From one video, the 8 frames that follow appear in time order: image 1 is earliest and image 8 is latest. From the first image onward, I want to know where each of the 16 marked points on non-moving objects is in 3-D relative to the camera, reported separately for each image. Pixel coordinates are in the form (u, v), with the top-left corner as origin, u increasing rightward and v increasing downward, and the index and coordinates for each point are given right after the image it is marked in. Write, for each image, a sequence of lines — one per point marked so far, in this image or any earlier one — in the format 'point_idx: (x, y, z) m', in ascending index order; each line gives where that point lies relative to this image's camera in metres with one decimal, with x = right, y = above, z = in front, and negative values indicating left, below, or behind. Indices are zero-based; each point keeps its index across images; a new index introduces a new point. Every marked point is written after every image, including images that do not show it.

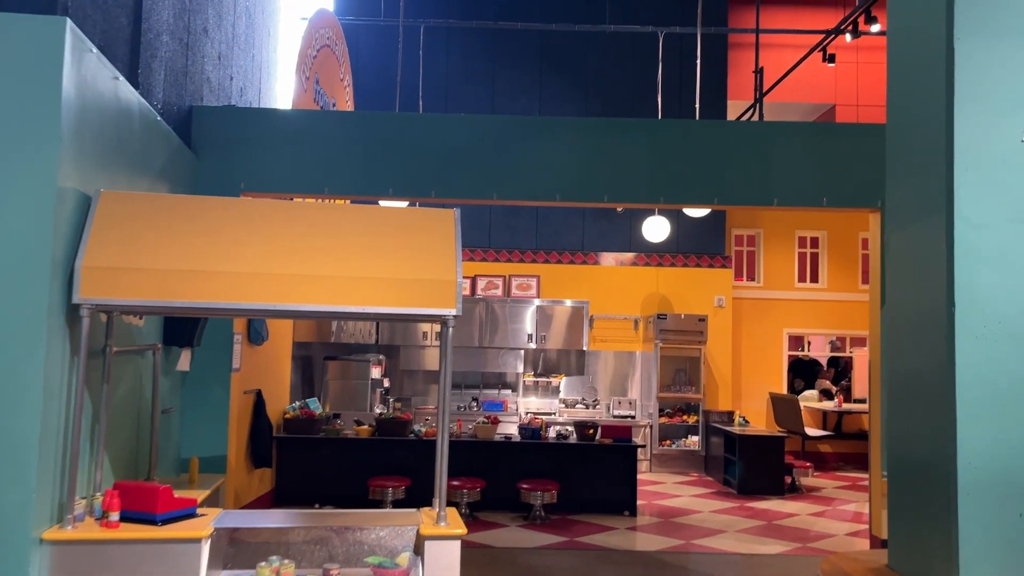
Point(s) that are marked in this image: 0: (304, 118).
0: (-1.6, +1.3, +6.4) m
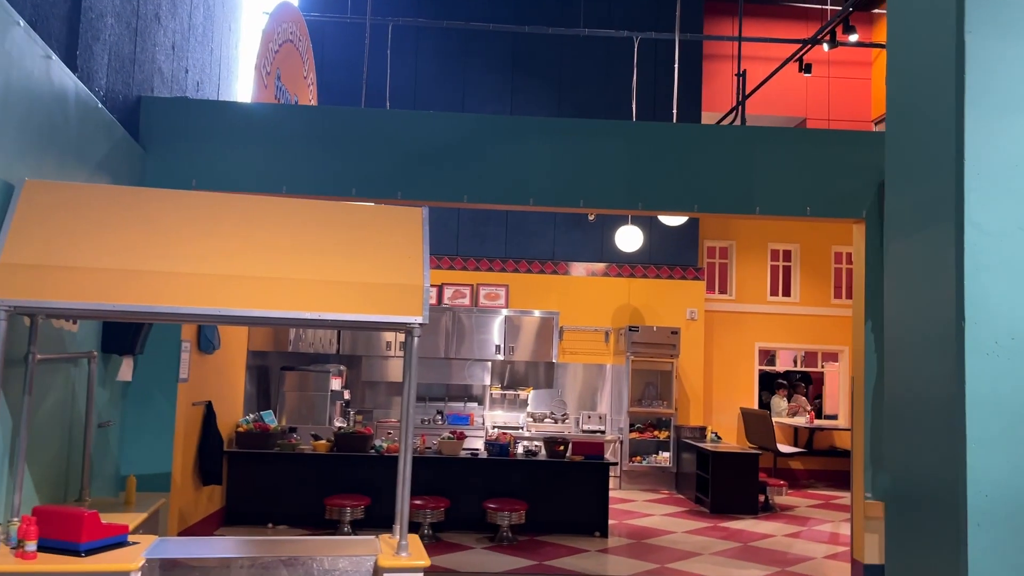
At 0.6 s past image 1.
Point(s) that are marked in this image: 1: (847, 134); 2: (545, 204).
0: (-1.8, +1.3, +6.0) m
1: (+2.5, +1.1, +6.1) m
2: (+0.2, +0.6, +6.1) m
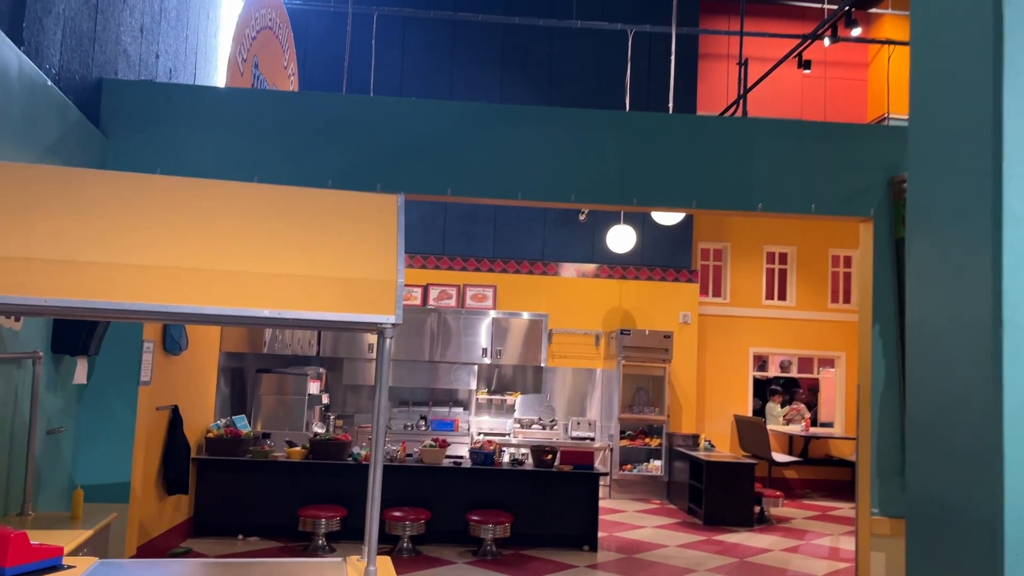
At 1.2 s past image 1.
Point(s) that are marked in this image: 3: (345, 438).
0: (-1.9, +1.3, +5.6) m
1: (+2.4, +1.1, +5.8) m
2: (+0.1, +0.6, +5.7) m
3: (-1.4, -1.3, +7.0) m
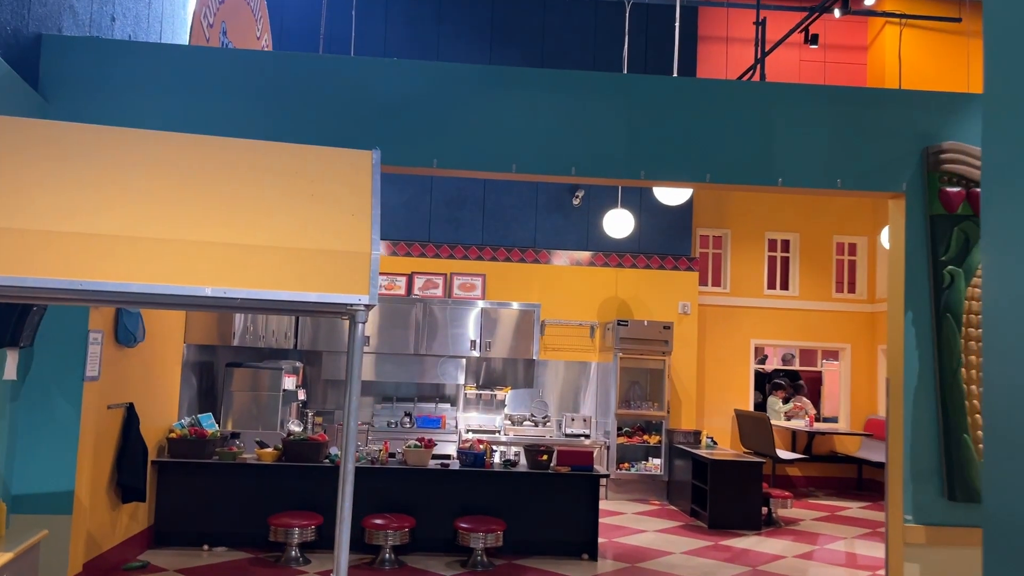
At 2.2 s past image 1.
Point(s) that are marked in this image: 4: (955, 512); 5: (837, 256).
0: (-1.9, +1.4, +5.0) m
1: (+2.3, +1.2, +5.2) m
2: (+0.1, +0.7, +5.1) m
3: (-1.5, -1.1, +6.4) m
4: (+2.7, -1.4, +5.0) m
5: (+4.4, +0.4, +11.2) m
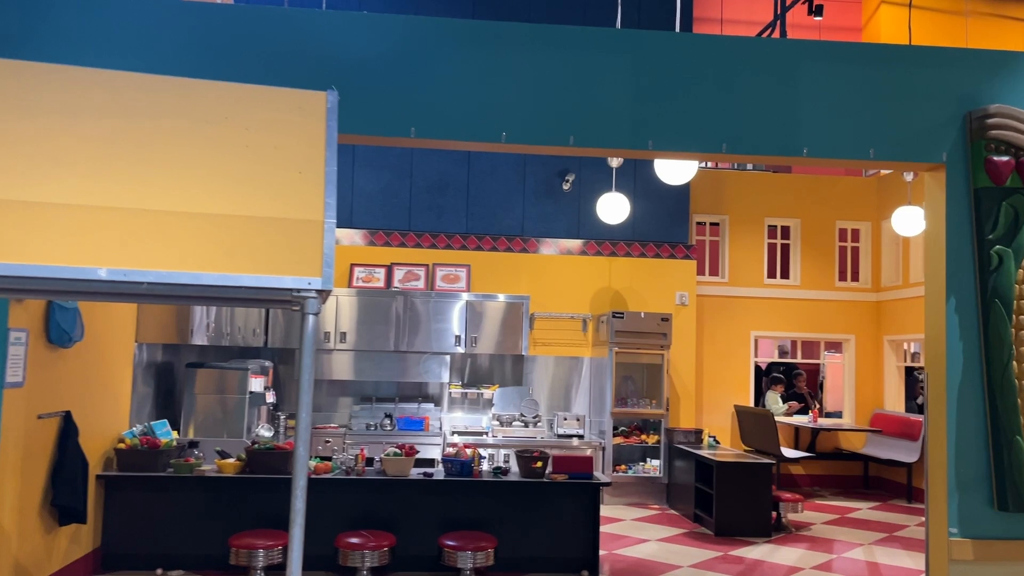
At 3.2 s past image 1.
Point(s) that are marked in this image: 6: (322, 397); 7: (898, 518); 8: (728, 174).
0: (-2.0, +1.4, +4.3) m
1: (+2.3, +1.3, +4.6) m
2: (0.0, +0.8, +4.5) m
3: (-1.5, -1.1, +5.7) m
4: (+2.6, -1.3, +4.4) m
5: (+4.2, +0.6, +10.6) m
6: (-2.1, -1.2, +9.2) m
7: (+3.9, -2.3, +8.4) m
8: (+2.7, +1.4, +10.4) m
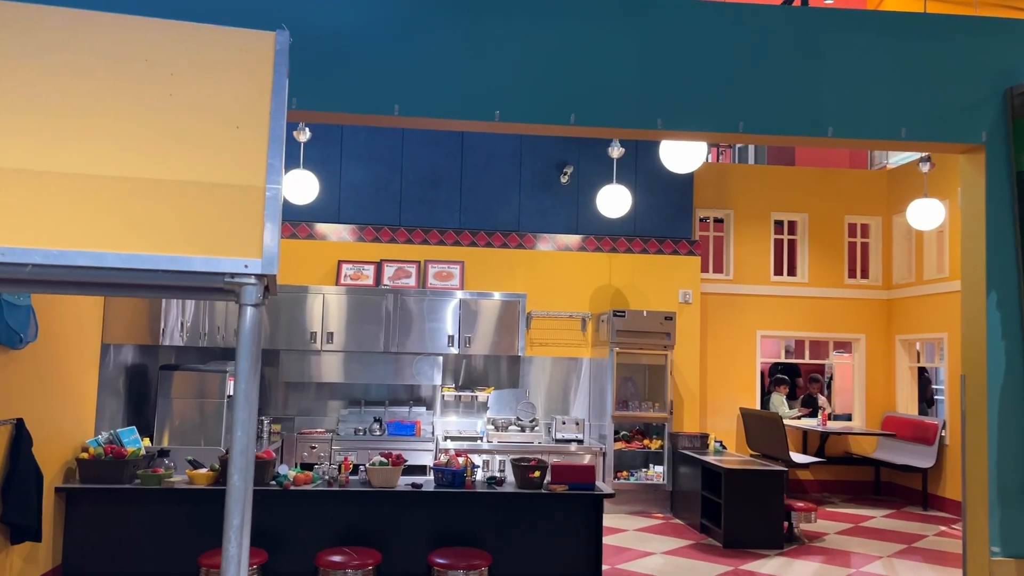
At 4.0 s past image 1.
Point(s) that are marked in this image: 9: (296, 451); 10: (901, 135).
0: (-2.0, +1.5, +3.8) m
1: (+2.3, +1.4, +4.2) m
2: (0.0, +0.8, +4.0) m
3: (-1.6, -1.1, +5.3) m
4: (+2.6, -1.2, +4.0) m
5: (+4.1, +0.6, +10.2) m
6: (-2.1, -1.2, +8.7) m
7: (+3.9, -2.3, +8.0) m
8: (+2.7, +1.5, +10.0) m
9: (-2.1, -1.6, +8.0) m
10: (+1.9, +0.8, +4.2) m
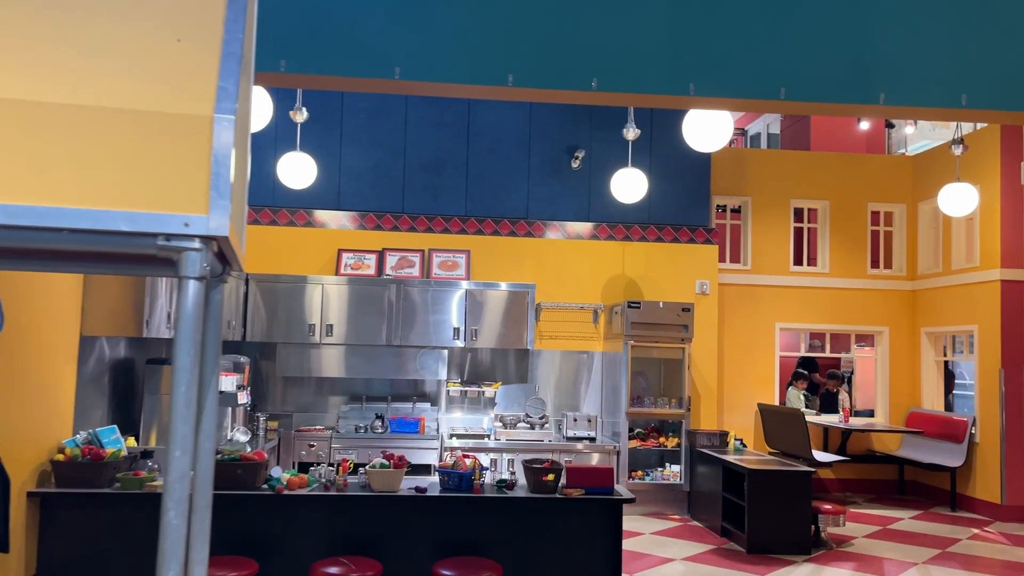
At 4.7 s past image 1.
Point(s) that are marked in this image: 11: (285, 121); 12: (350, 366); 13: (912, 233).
0: (-1.9, +1.5, +3.4) m
1: (+2.3, +1.4, +3.8) m
2: (+0.1, +0.9, +3.6) m
3: (-1.5, -1.0, +4.8) m
4: (+2.7, -1.2, +3.6) m
5: (+4.2, +0.7, +9.8) m
6: (-2.0, -1.1, +8.3) m
7: (+4.0, -2.2, +7.6) m
8: (+2.8, +1.6, +9.5) m
9: (-2.0, -1.5, +7.6) m
10: (+2.0, +0.8, +3.7) m
11: (-2.3, +1.7, +8.4) m
12: (-1.6, -0.7, +8.0) m
13: (+4.7, +0.6, +9.7) m
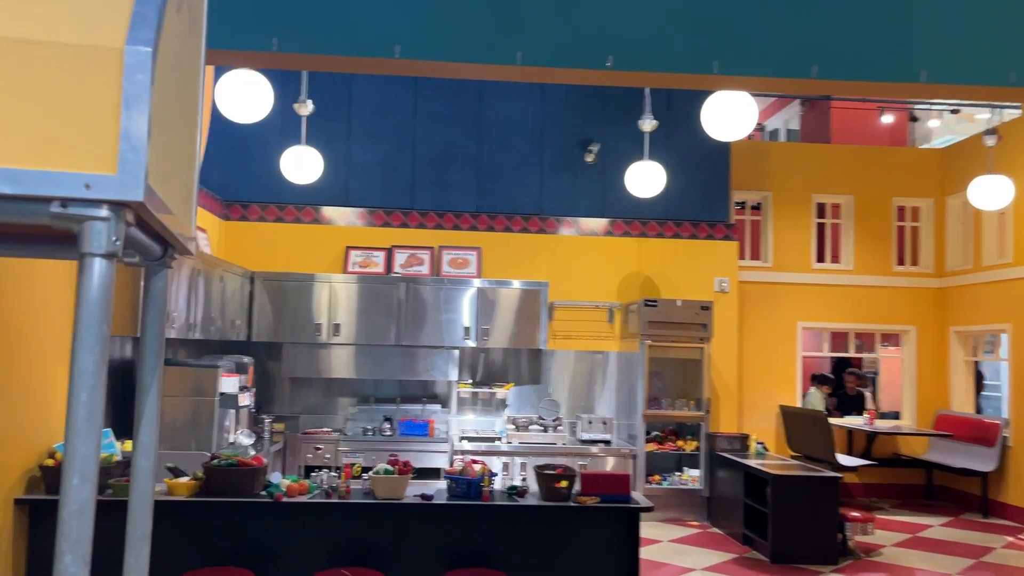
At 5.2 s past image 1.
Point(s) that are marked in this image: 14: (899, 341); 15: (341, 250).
0: (-1.9, +1.5, +3.2) m
1: (+2.4, +1.4, +3.5) m
2: (+0.1, +0.9, +3.4) m
3: (-1.4, -1.0, +4.6) m
4: (+2.7, -1.1, +3.3) m
5: (+4.4, +0.8, +9.4) m
6: (-1.9, -1.1, +8.1) m
7: (+4.1, -2.2, +7.3) m
8: (+2.9, +1.6, +9.2) m
9: (-1.9, -1.5, +7.4) m
10: (+2.0, +0.9, +3.4) m
11: (-2.2, +1.7, +8.2) m
12: (-1.4, -0.7, +7.7) m
13: (+4.8, +0.7, +9.4) m
14: (+4.4, -0.6, +9.5) m
15: (-1.7, +0.4, +8.2) m
